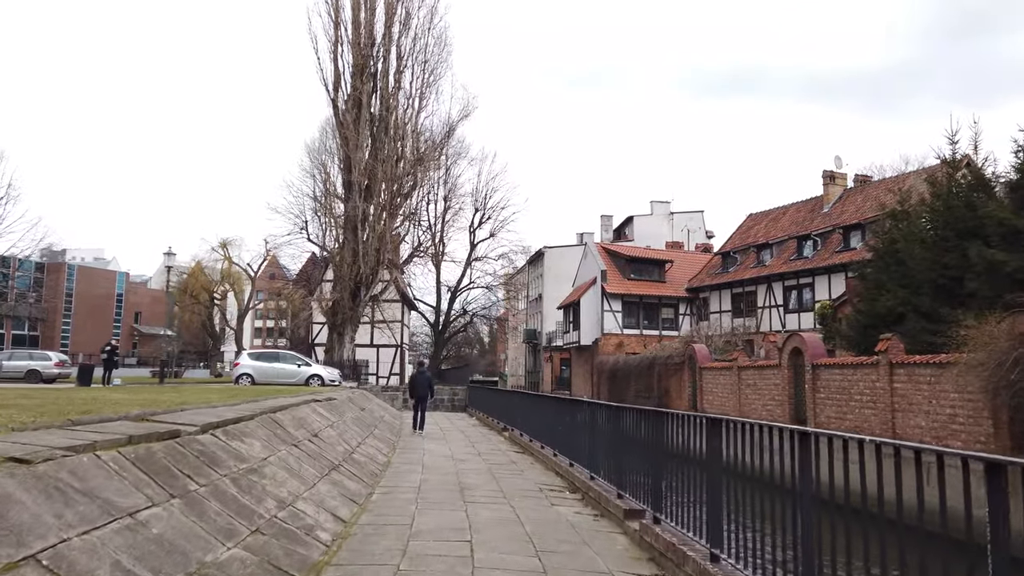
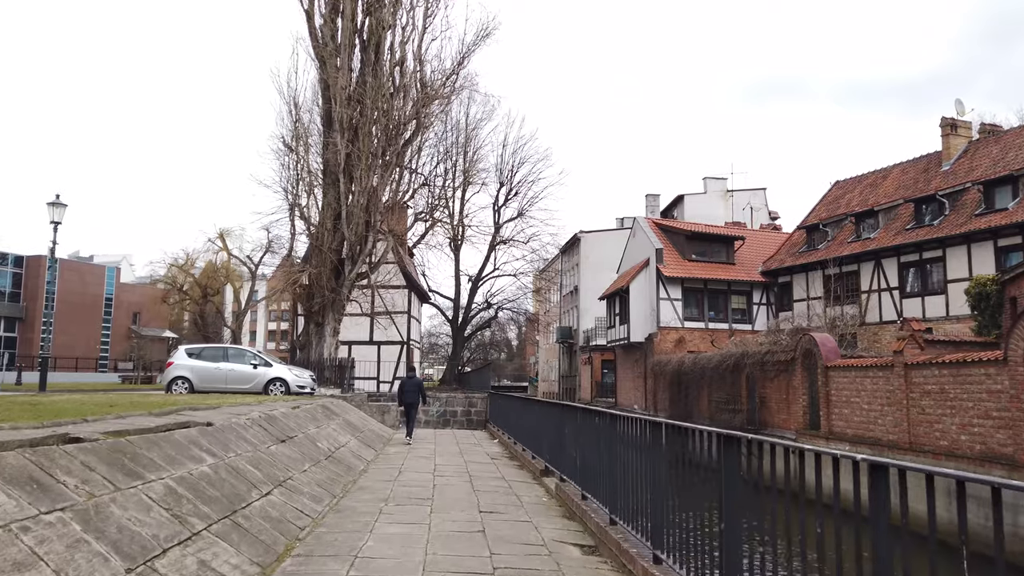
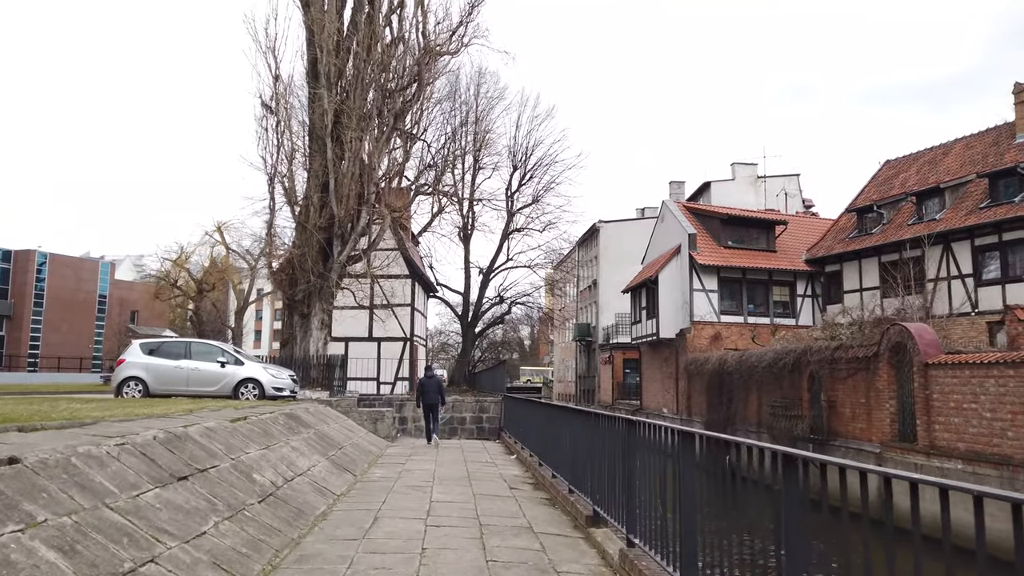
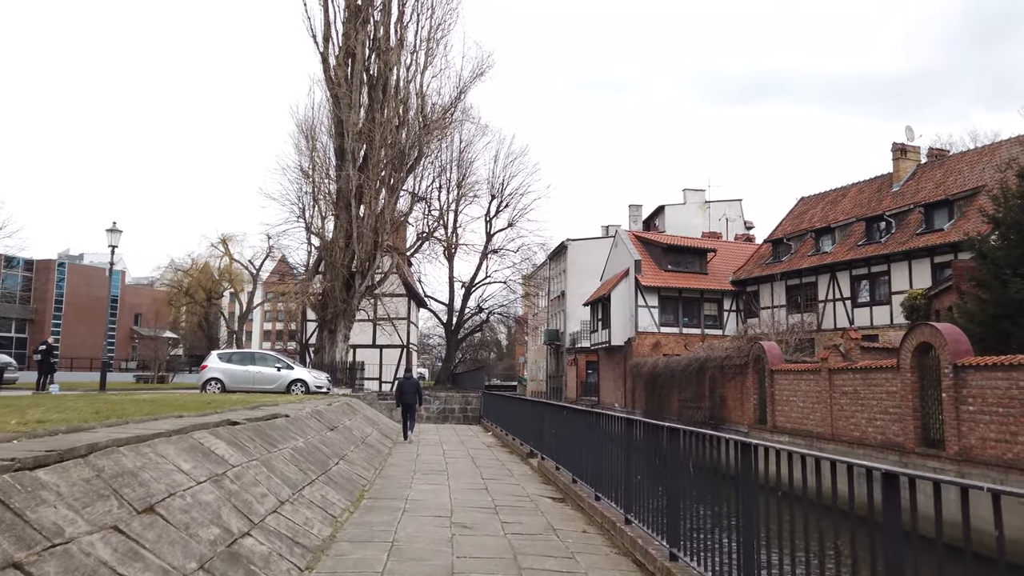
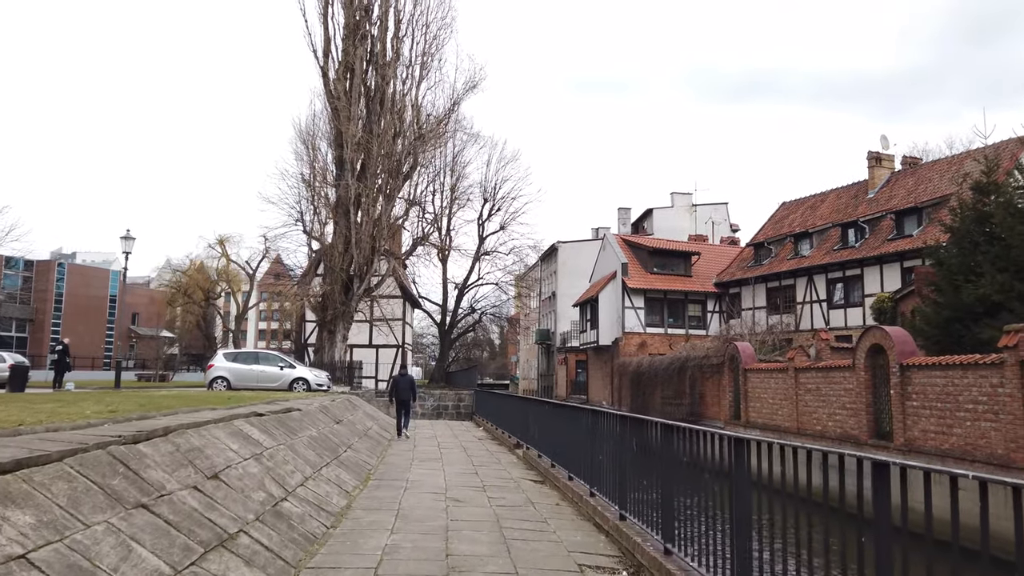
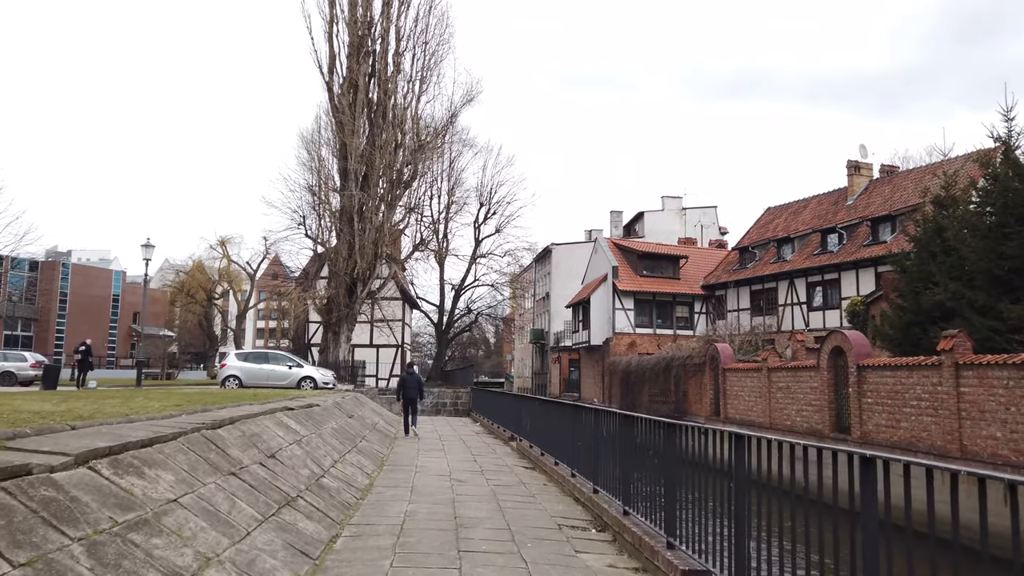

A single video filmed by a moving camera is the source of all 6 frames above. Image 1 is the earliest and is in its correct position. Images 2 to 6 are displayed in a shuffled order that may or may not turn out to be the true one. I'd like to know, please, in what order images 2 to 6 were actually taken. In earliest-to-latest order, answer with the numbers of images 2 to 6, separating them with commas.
6, 5, 4, 2, 3
